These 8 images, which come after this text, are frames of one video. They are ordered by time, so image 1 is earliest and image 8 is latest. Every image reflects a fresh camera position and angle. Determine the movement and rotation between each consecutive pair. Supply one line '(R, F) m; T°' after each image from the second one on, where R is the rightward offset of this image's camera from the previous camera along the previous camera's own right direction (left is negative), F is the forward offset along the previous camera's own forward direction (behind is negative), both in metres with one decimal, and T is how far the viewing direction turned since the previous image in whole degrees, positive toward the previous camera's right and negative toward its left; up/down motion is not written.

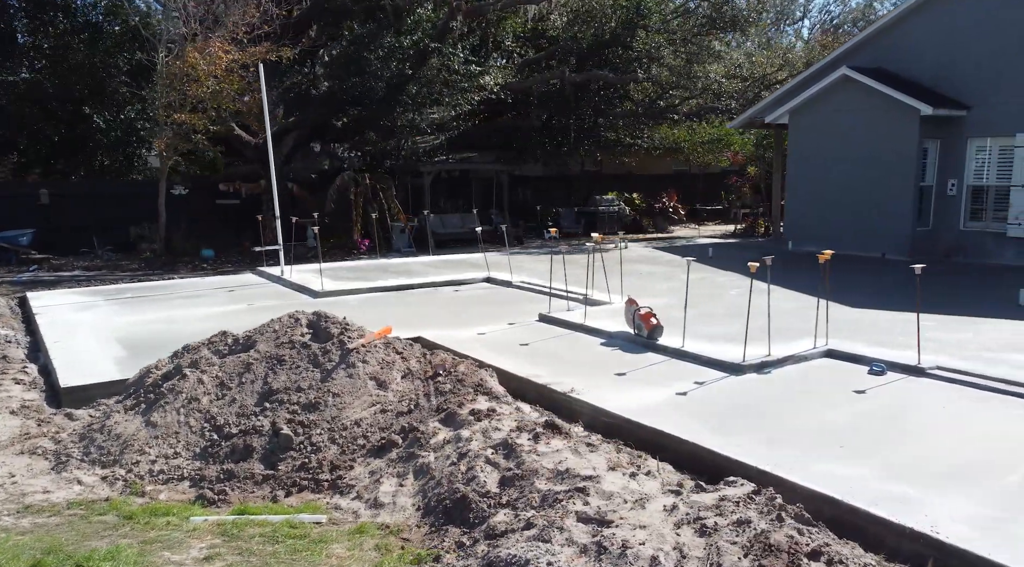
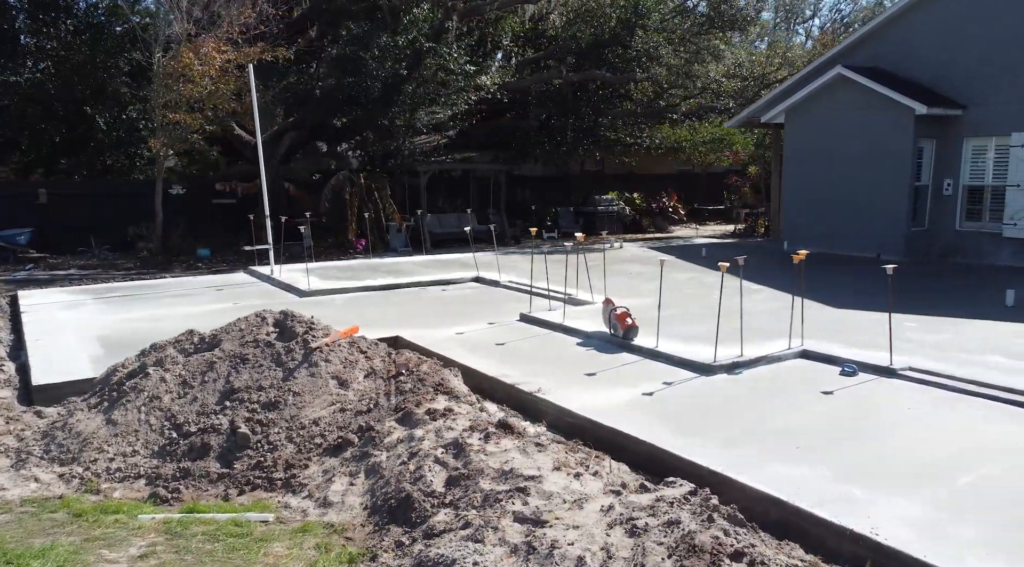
(+0.3, 0.0) m; -1°
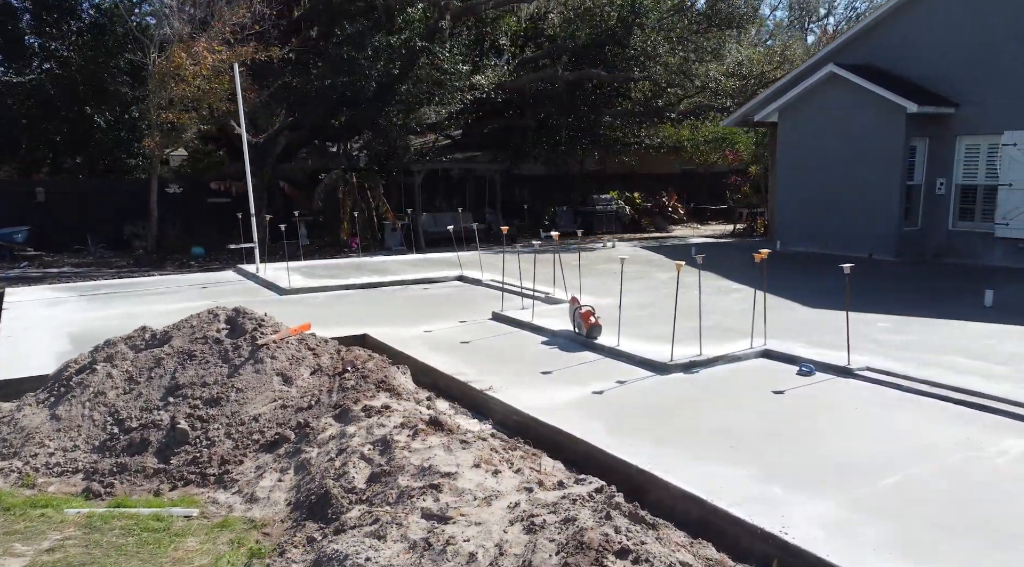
(+0.5, 0.0) m; -1°
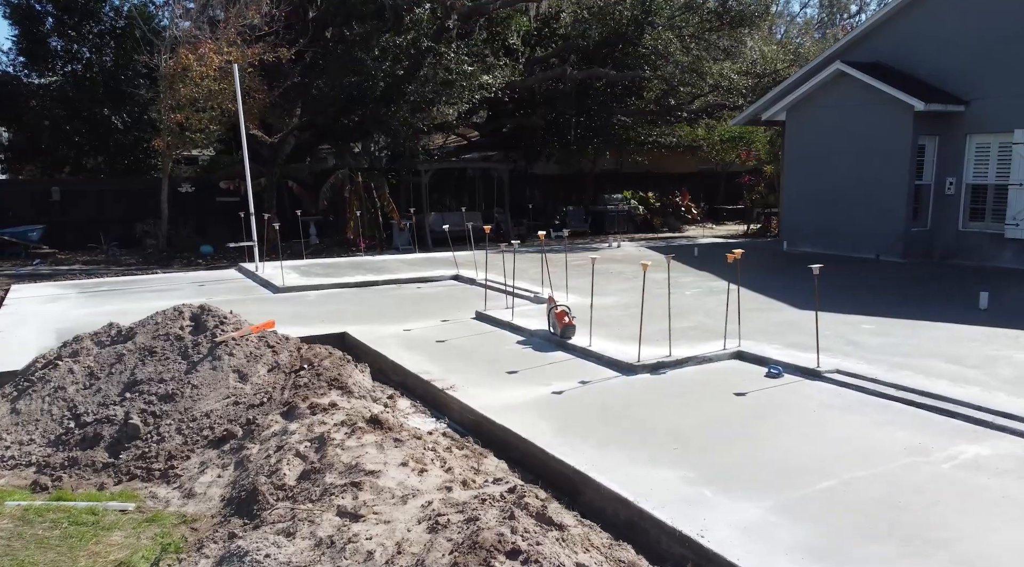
(+0.5, 0.0) m; -2°
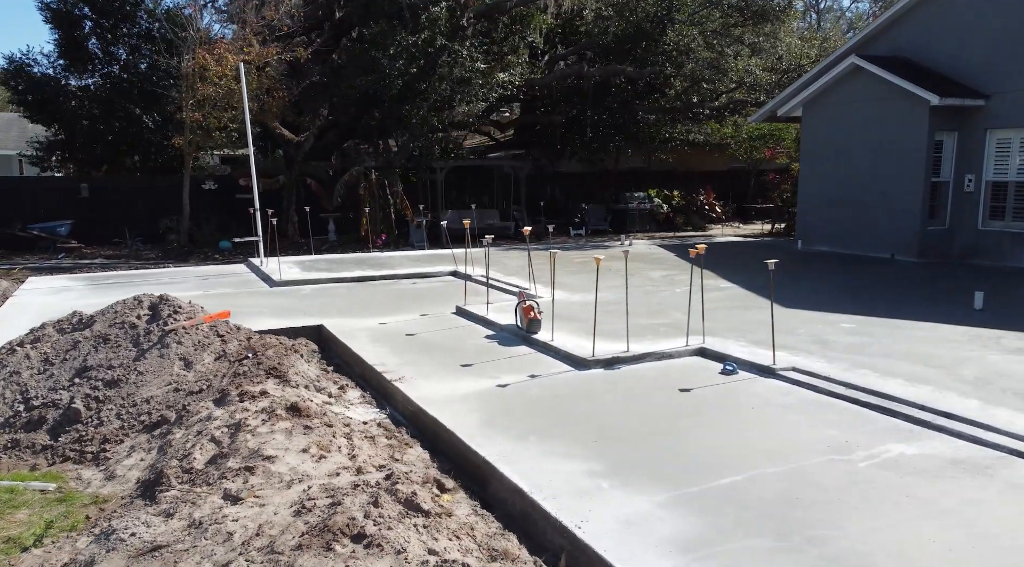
(+0.7, 0.0) m; -3°
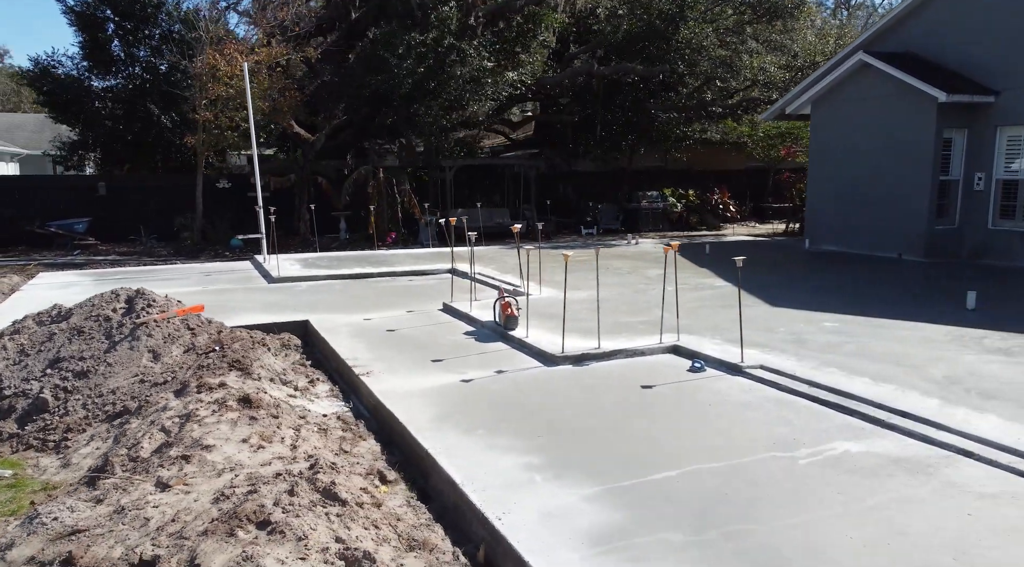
(+0.5, 0.0) m; -2°
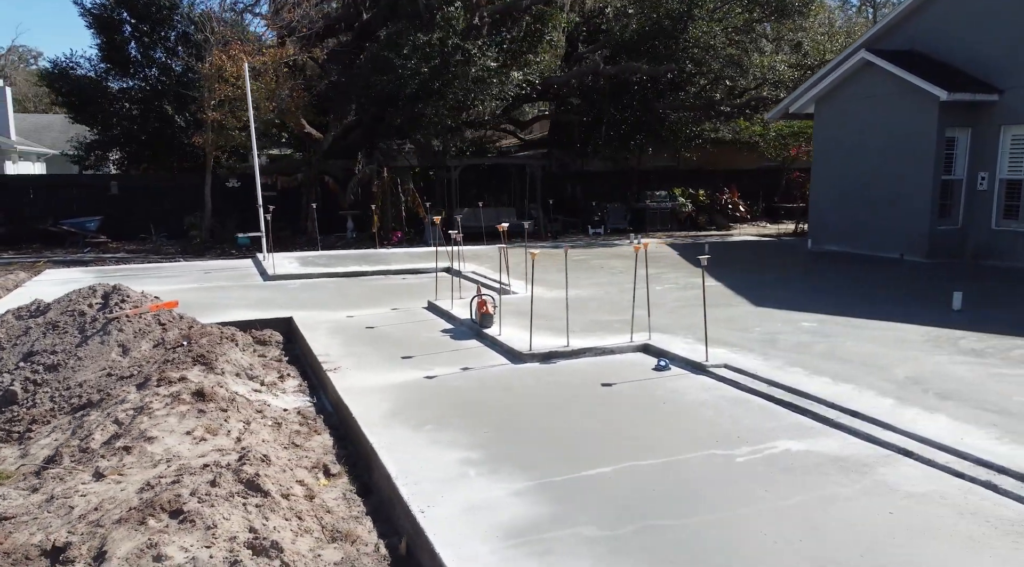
(+0.4, 0.0) m; -2°
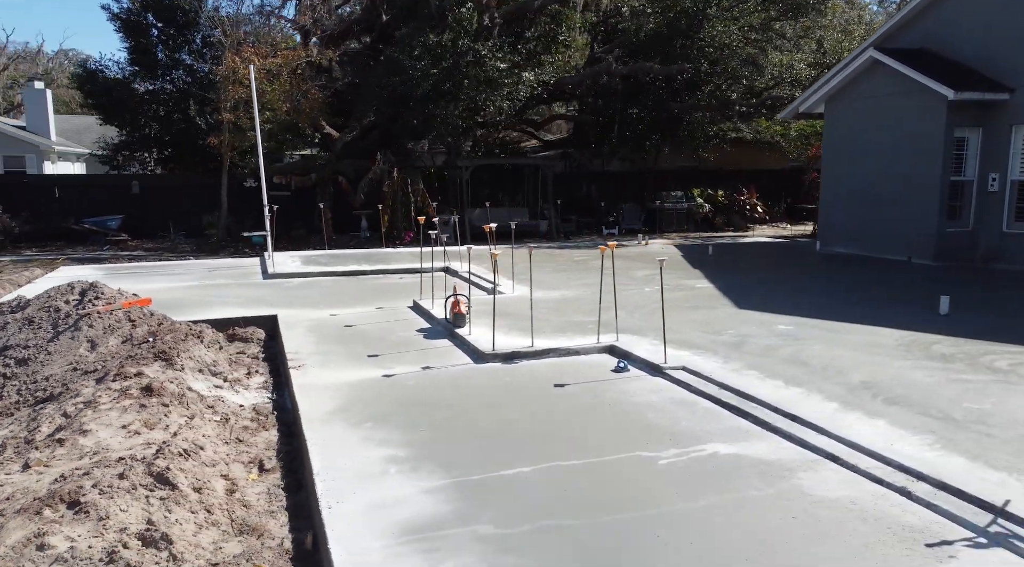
(+0.6, 0.0) m; -3°
